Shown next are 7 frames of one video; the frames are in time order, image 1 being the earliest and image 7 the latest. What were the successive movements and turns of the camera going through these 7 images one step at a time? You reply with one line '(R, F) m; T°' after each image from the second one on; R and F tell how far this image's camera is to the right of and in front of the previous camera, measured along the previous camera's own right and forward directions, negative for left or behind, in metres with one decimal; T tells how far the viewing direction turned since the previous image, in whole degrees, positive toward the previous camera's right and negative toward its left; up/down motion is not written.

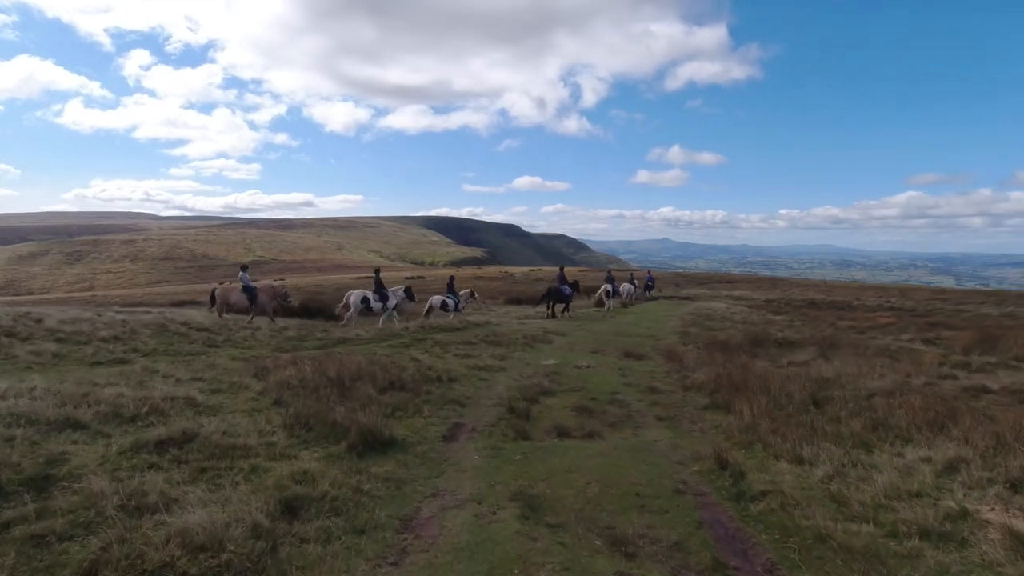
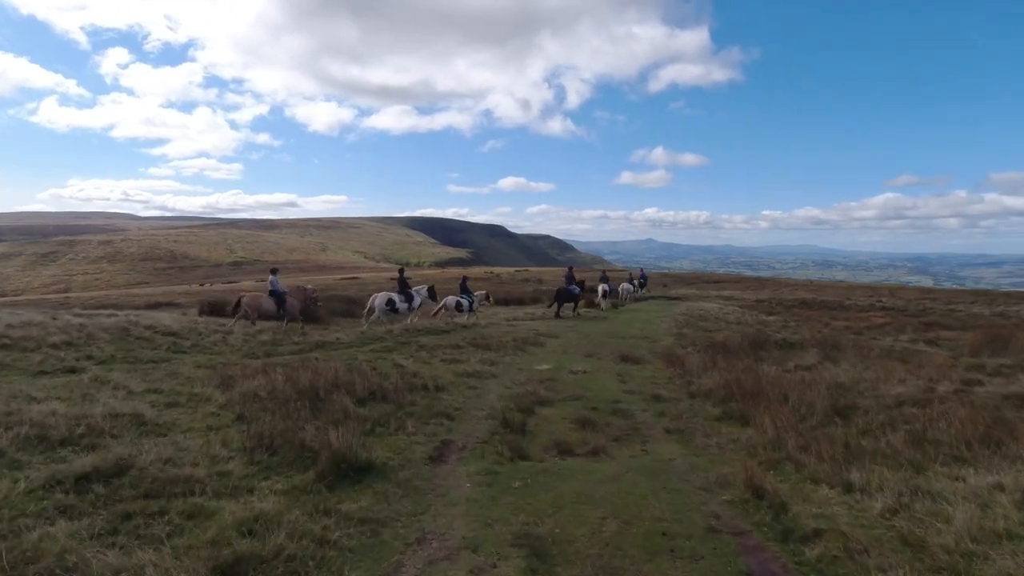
(-0.2, +1.4) m; +2°
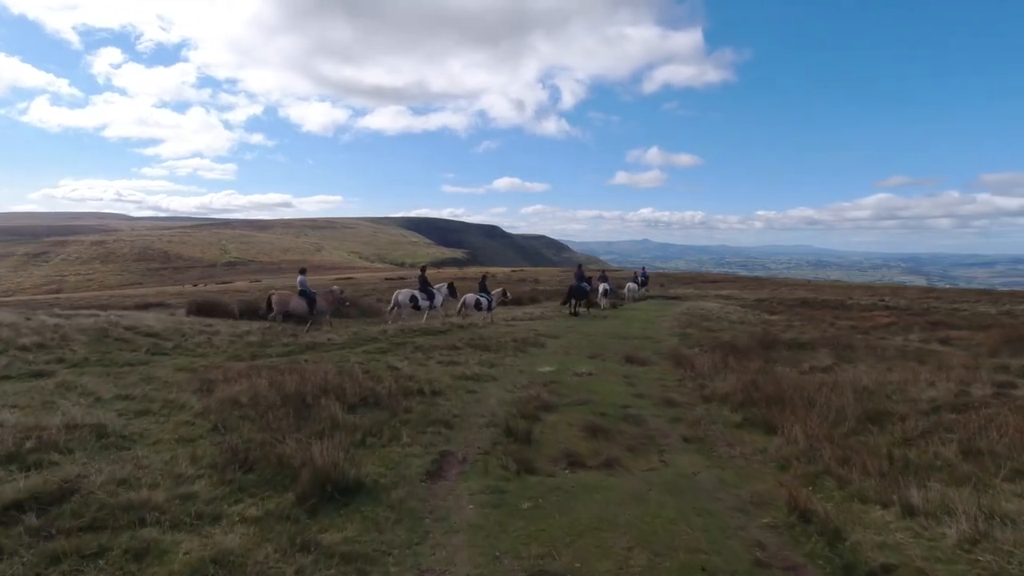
(-0.2, +1.1) m; 0°
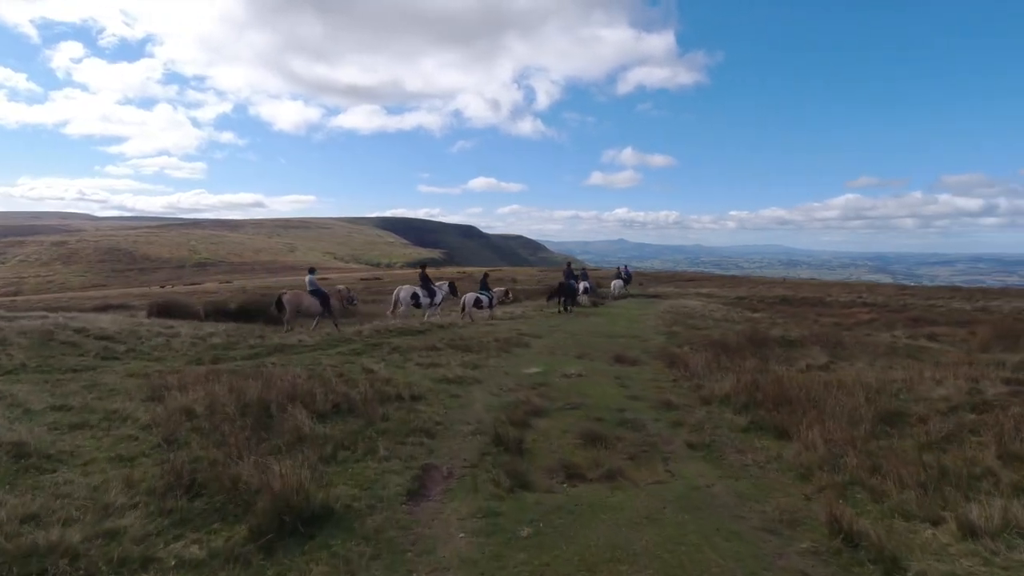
(-0.2, +1.1) m; +2°
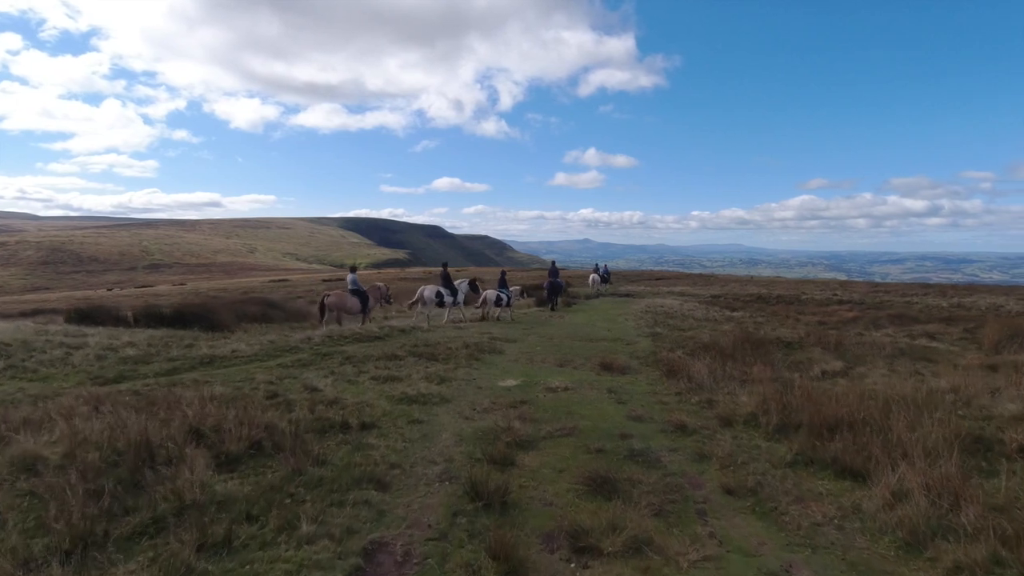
(-0.2, +2.8) m; +4°
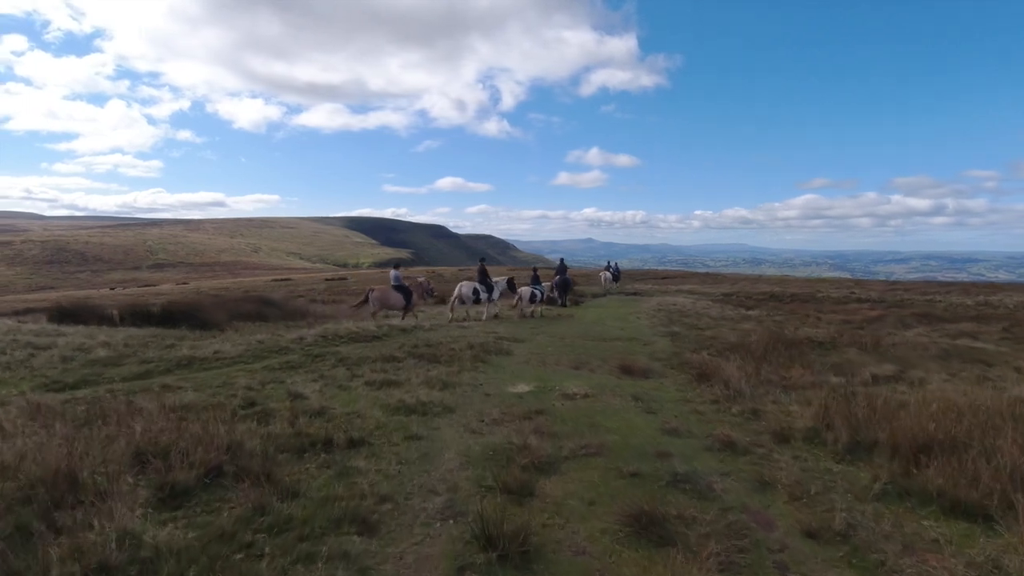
(-0.2, +1.8) m; 0°
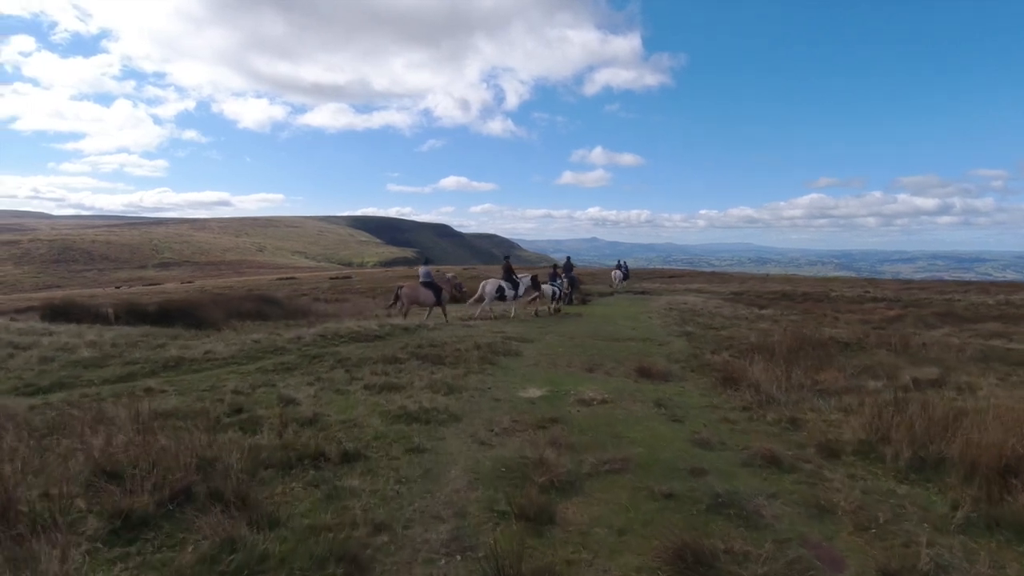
(-0.2, +1.1) m; 0°
